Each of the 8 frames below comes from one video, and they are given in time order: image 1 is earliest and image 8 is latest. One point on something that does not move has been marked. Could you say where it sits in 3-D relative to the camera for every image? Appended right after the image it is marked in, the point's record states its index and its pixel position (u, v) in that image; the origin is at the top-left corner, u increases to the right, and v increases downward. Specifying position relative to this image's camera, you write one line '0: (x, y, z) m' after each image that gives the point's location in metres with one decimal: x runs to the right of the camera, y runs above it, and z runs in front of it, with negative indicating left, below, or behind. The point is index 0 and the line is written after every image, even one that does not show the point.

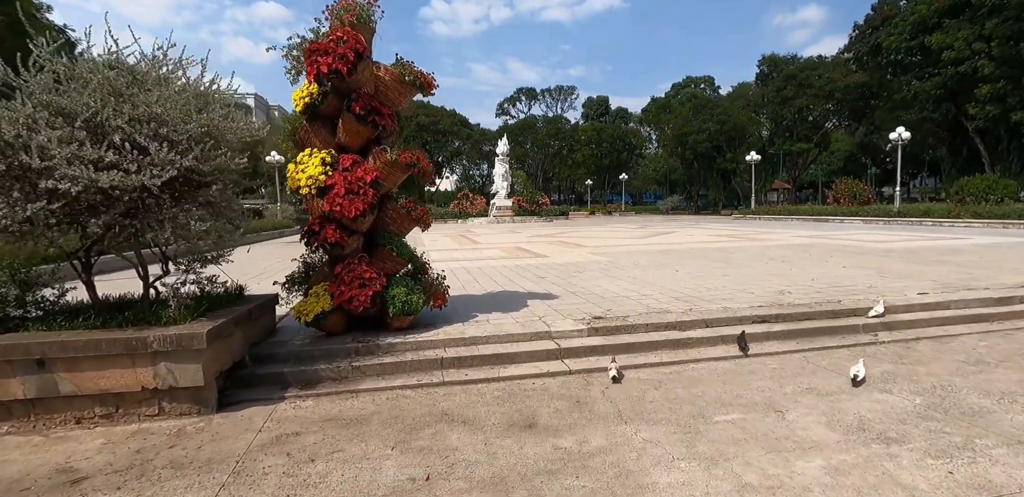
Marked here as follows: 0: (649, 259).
0: (+2.9, -0.2, +10.9) m
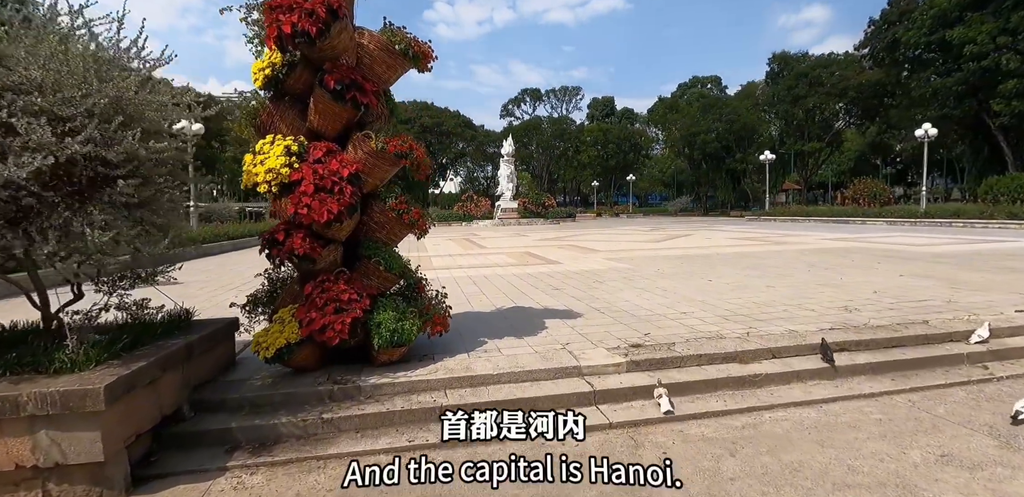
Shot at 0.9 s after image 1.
0: (+3.1, -0.3, +9.8) m
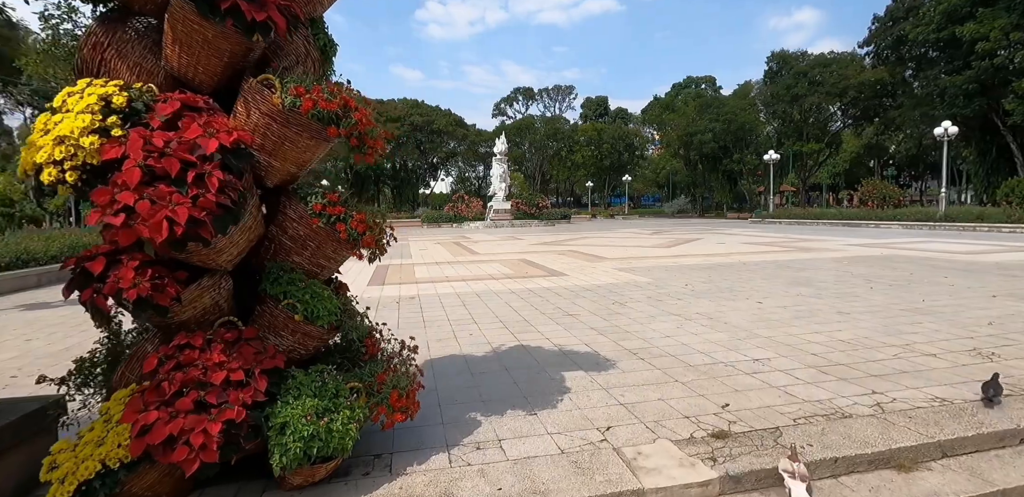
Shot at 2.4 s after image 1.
0: (+3.1, -0.5, +8.2) m
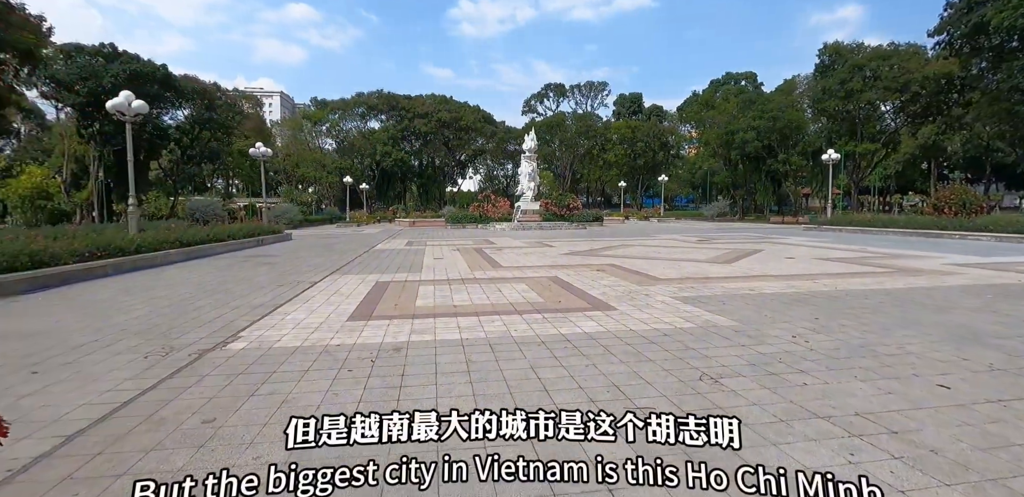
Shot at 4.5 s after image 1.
0: (+3.4, -0.9, +5.8) m
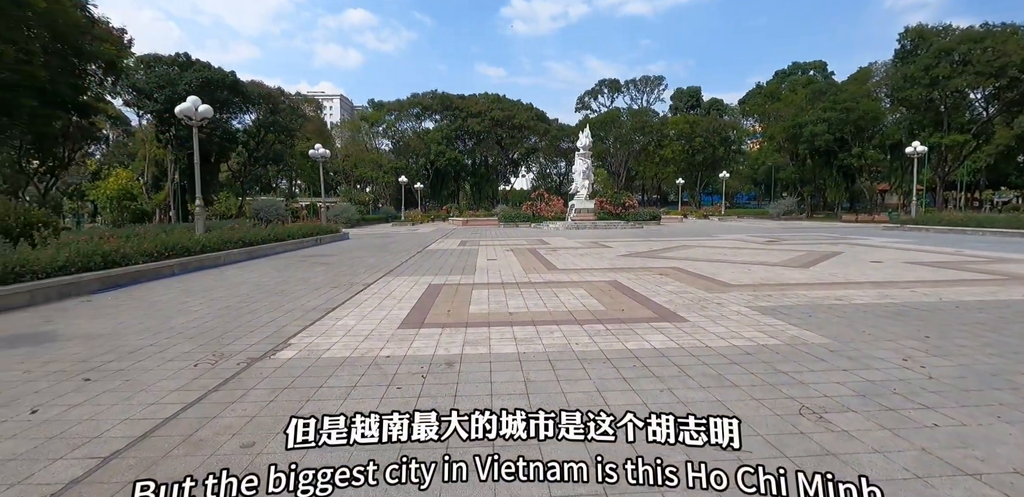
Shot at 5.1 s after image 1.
0: (+4.0, -1.0, +5.0) m
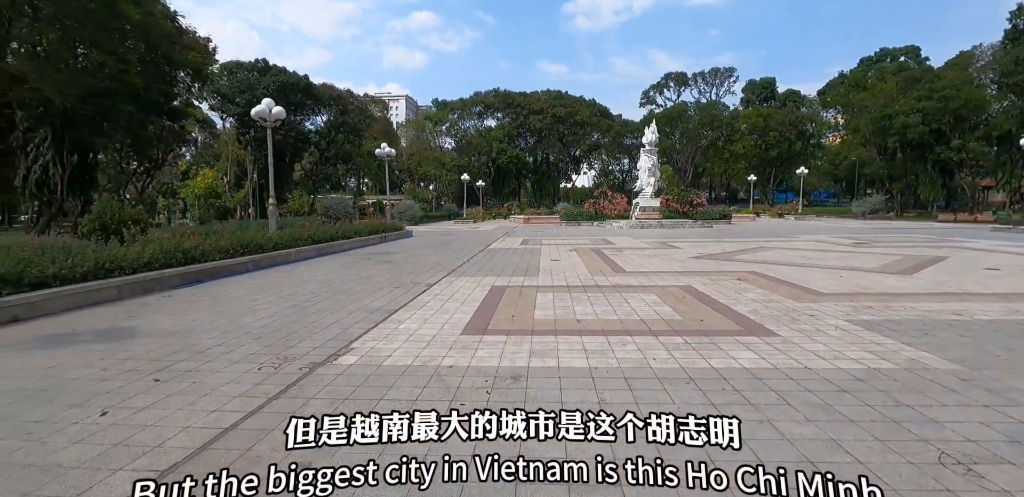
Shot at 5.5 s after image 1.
0: (+4.6, -1.1, +4.1) m
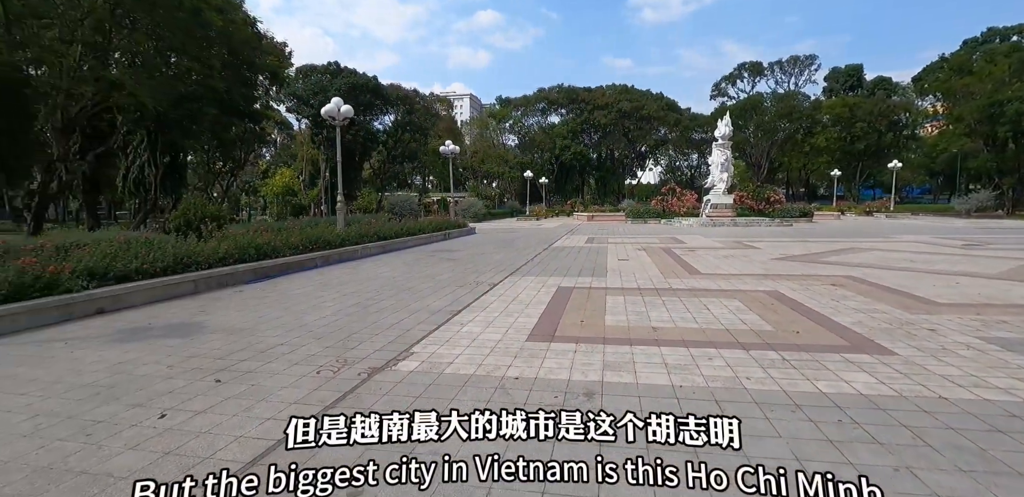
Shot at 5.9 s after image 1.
0: (+5.1, -1.1, +3.1) m
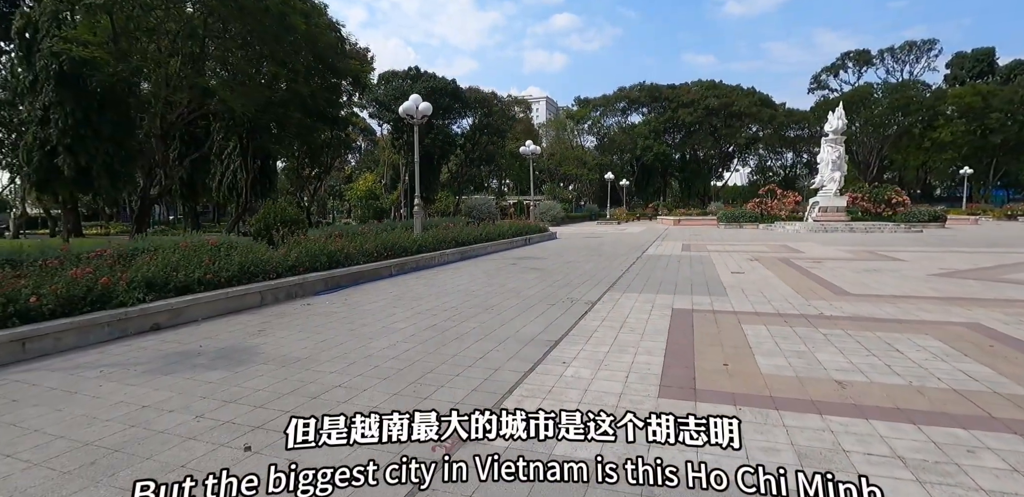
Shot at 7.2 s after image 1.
0: (+5.7, -1.3, +0.9) m
